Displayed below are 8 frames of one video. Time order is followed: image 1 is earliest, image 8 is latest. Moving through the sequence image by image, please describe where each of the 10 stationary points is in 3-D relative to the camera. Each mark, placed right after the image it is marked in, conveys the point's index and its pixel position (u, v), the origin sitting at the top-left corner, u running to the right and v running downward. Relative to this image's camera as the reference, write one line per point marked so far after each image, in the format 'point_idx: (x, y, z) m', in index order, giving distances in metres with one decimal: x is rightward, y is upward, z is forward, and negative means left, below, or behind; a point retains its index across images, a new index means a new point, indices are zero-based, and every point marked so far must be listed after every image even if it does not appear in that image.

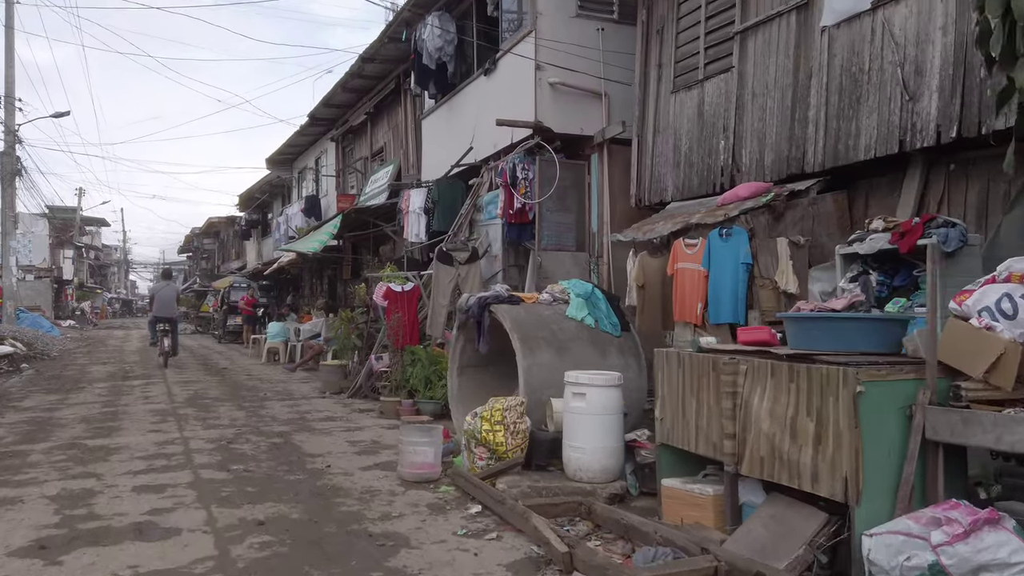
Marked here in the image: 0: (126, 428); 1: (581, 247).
0: (-4.1, -1.5, +8.3) m
1: (+0.9, +0.5, +10.3) m
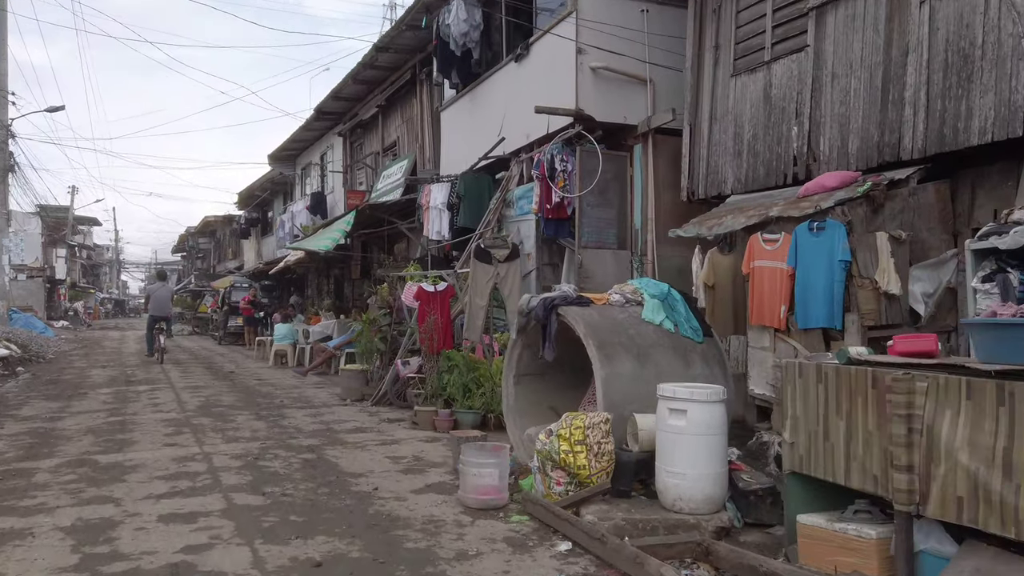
0: (-3.6, -1.5, +7.6) m
1: (+1.3, +0.5, +9.6) m
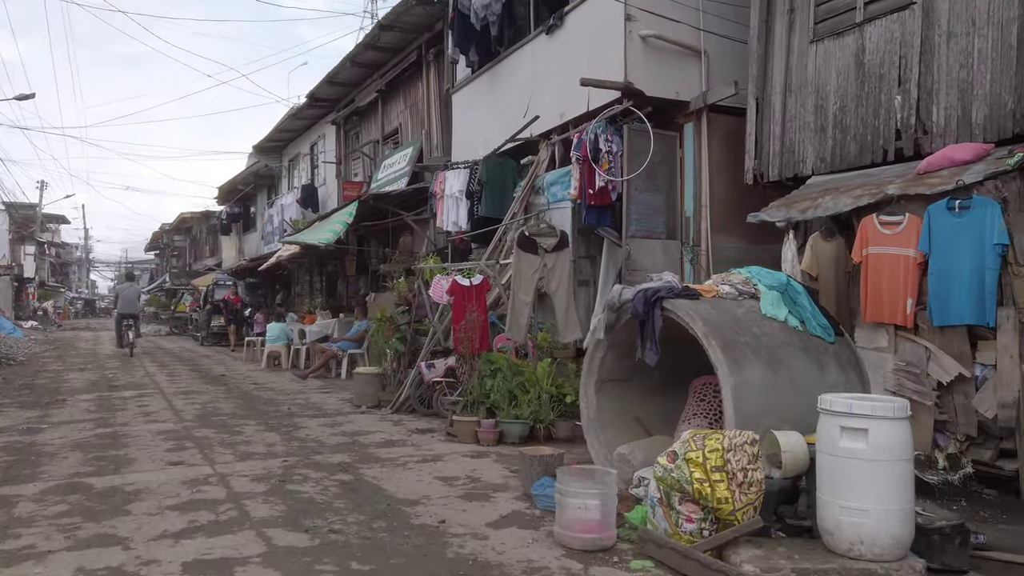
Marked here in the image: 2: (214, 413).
0: (-3.1, -1.4, +6.5) m
1: (+1.8, +0.6, +8.7) m
2: (-3.4, -1.4, +9.0) m
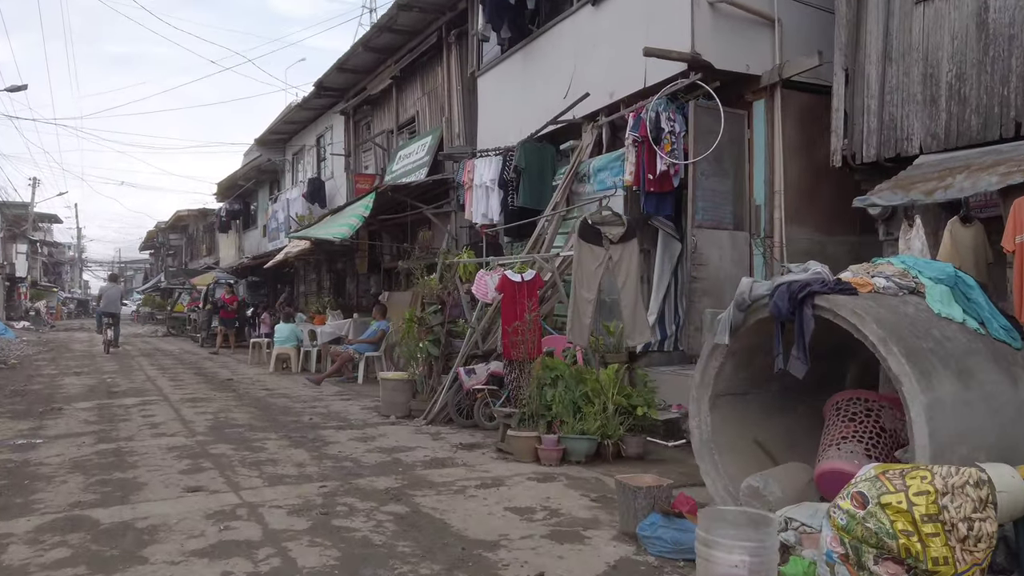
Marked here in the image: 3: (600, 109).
0: (-2.6, -1.4, +5.6) m
1: (+2.2, +0.6, +7.8) m
2: (-2.9, -1.4, +8.1) m
3: (+1.0, +2.0, +8.8) m
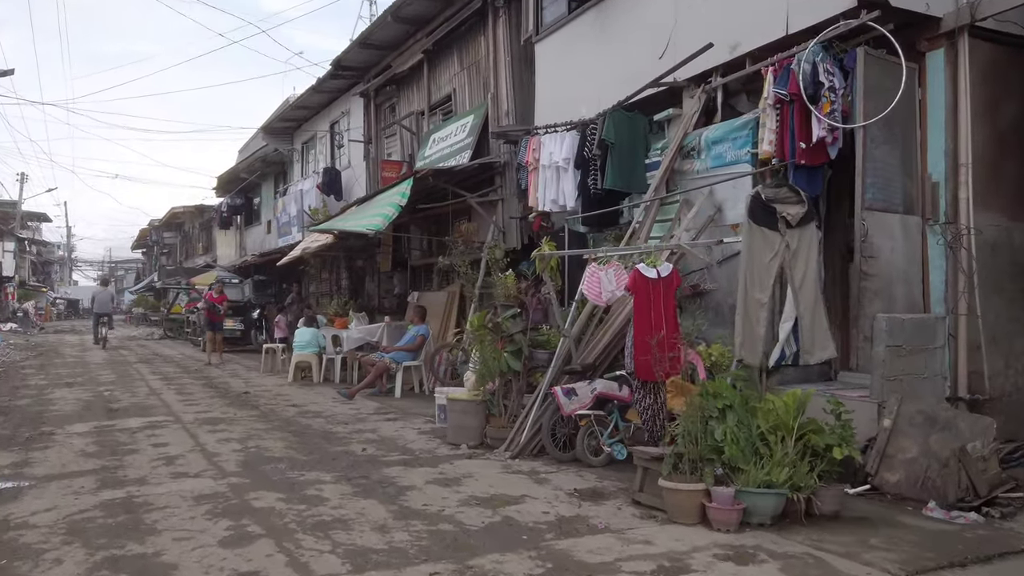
0: (-1.7, -1.4, +4.0) m
1: (+3.1, +0.6, +6.2) m
2: (-2.0, -1.4, +6.4) m
3: (+1.8, +2.0, +7.2) m
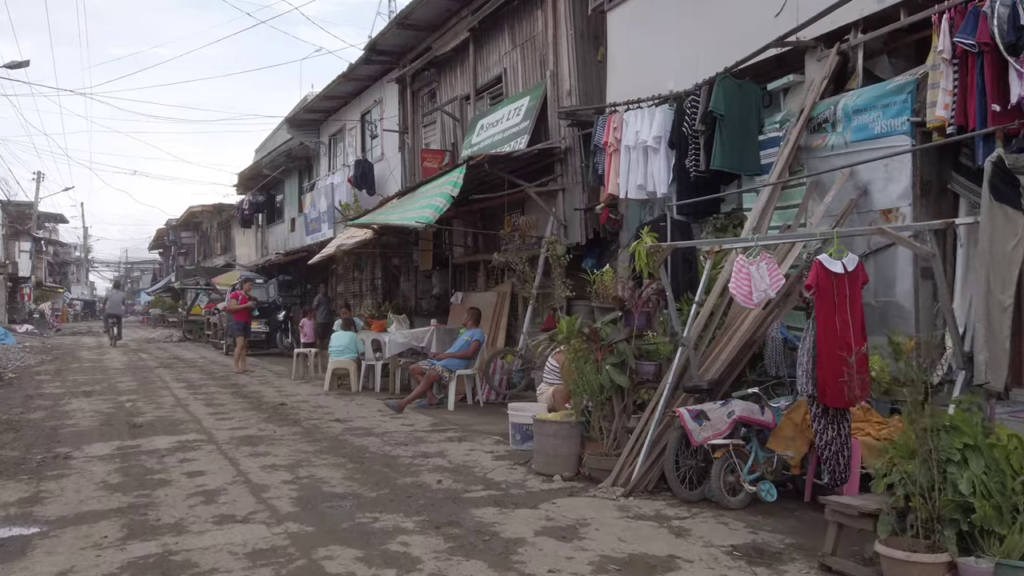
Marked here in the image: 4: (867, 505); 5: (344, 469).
0: (-1.0, -1.4, +2.8) m
1: (+3.9, +0.6, +5.0) m
2: (-1.3, -1.4, +5.3) m
3: (+2.6, +2.0, +6.0) m
4: (+1.6, -1.0, +3.6) m
5: (-1.3, -1.4, +6.2) m
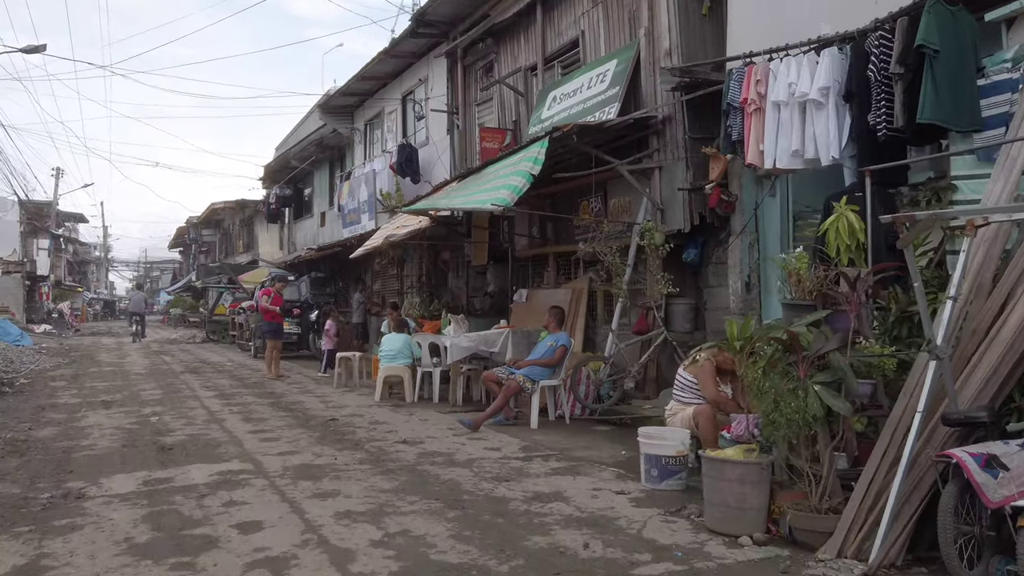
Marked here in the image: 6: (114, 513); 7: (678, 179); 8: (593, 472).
0: (-0.1, -1.3, +1.3) m
1: (+4.7, +0.7, +3.4) m
2: (-0.4, -1.3, +3.7) m
3: (+3.5, +2.1, +4.4) m
4: (+2.5, -0.9, +2.0) m
5: (-0.4, -1.3, +4.6) m
6: (-2.5, -1.4, +4.9) m
7: (+1.8, +1.2, +8.7) m
8: (+0.6, -1.4, +5.9) m
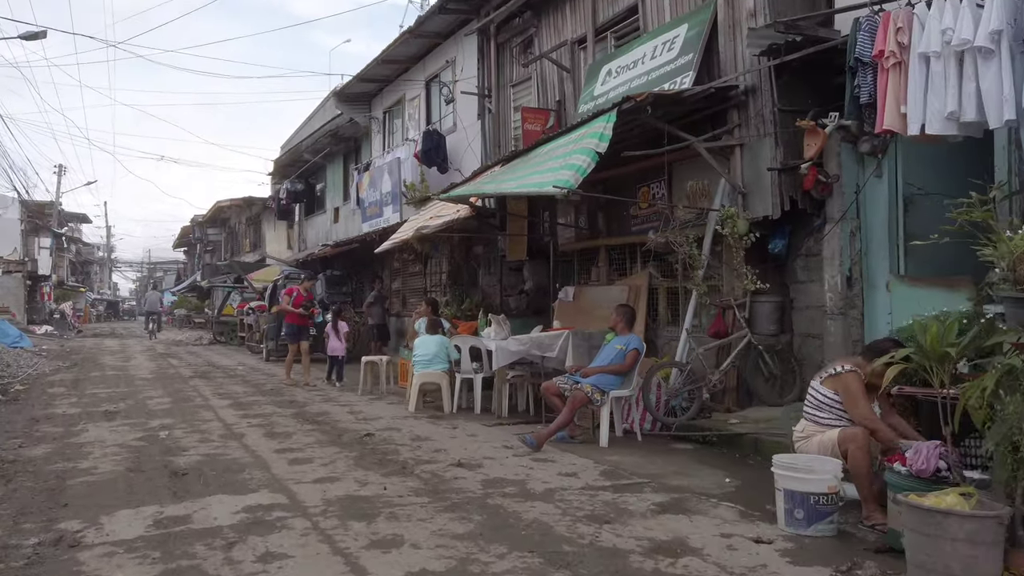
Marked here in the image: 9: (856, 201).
0: (+0.4, -1.3, +0.2) m
1: (+5.3, +0.7, +2.2) m
2: (+0.2, -1.3, +2.6) m
3: (+4.1, +2.1, +3.2) m
4: (+3.1, -0.9, +0.8) m
5: (+0.2, -1.3, +3.5) m
6: (-1.9, -1.4, +3.8) m
7: (+2.4, +1.2, +7.5) m
8: (+1.2, -1.3, +4.8) m
9: (+3.2, +0.8, +7.2) m
